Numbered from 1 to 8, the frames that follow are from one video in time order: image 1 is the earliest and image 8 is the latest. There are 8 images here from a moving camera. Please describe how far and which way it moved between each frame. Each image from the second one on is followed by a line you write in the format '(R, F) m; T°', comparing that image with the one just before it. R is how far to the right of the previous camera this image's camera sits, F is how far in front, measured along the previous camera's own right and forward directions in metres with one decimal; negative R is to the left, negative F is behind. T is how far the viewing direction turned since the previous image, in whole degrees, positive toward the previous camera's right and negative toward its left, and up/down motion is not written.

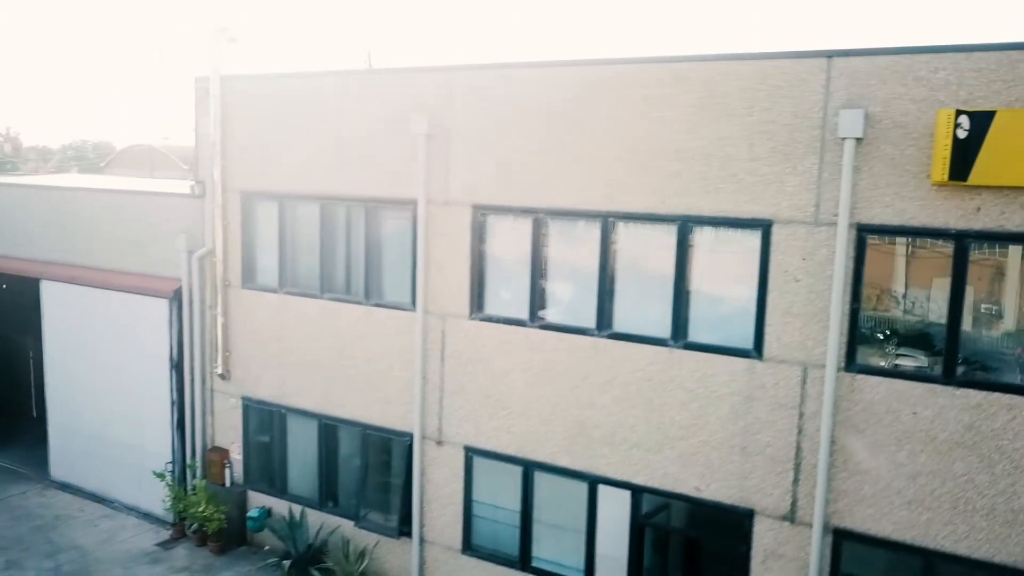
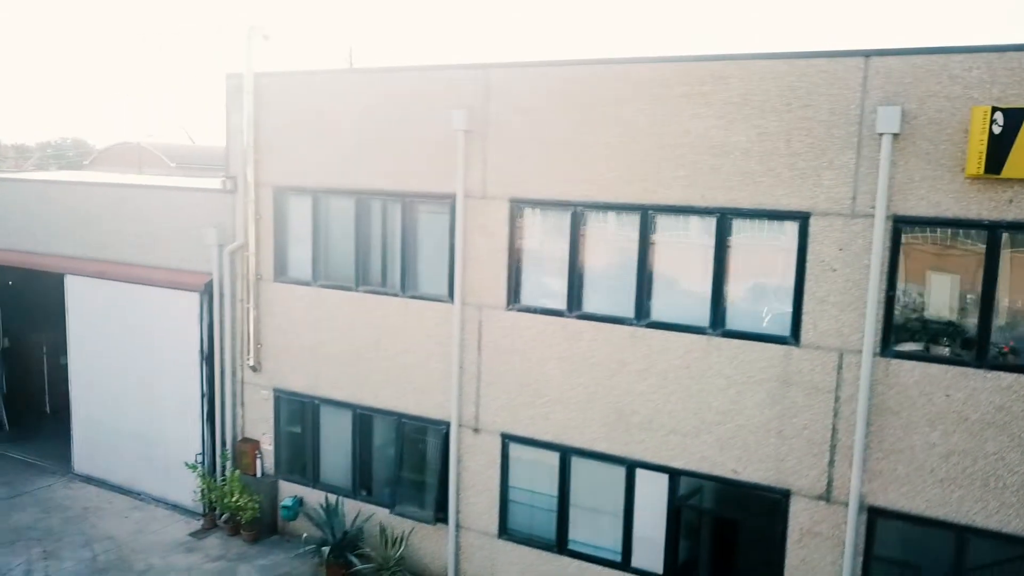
(-0.6, -0.3) m; +1°
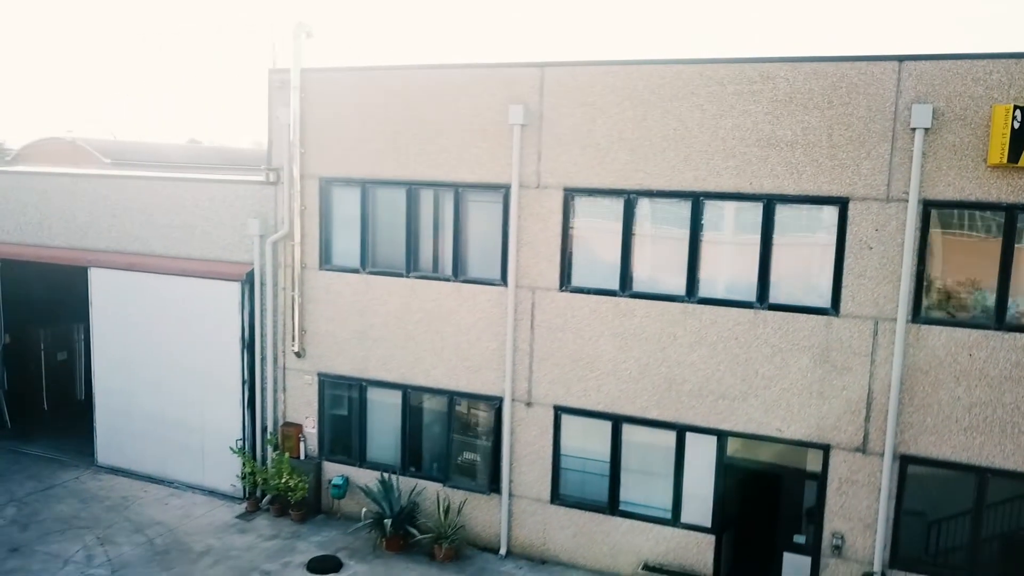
(-1.6, -0.6) m; +6°
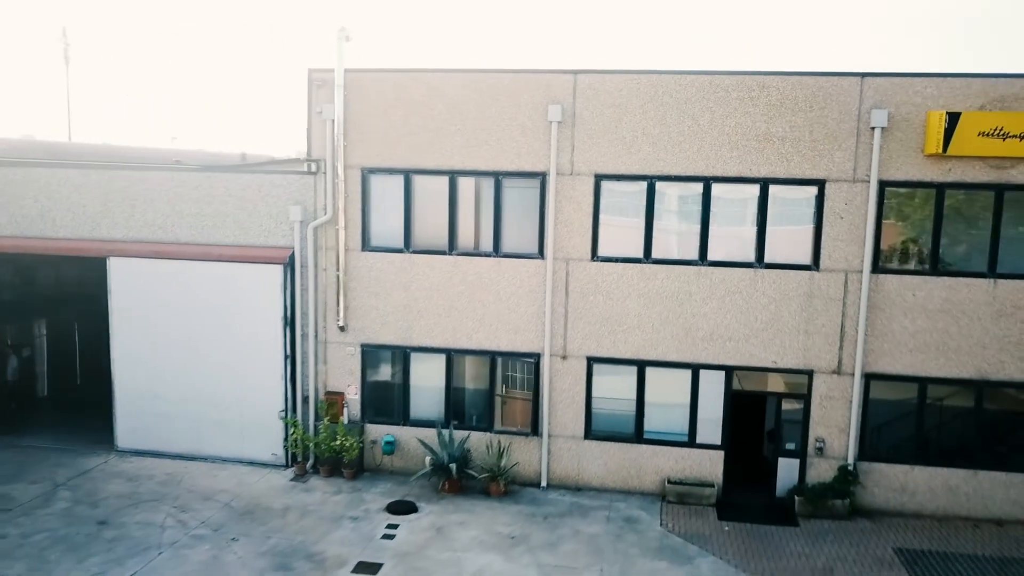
(-3.4, -1.4) m; +13°
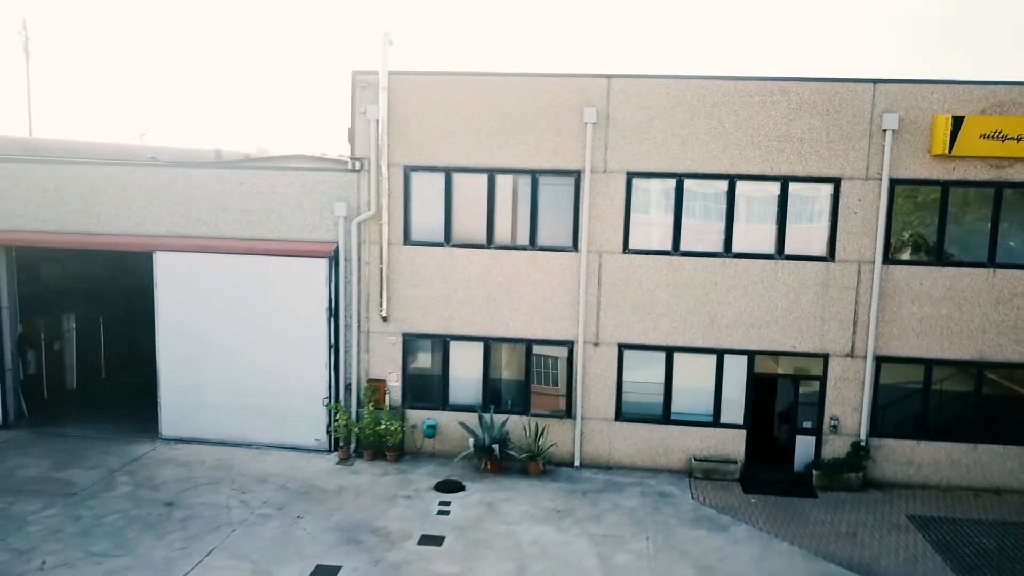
(-1.2, -0.7) m; +3°
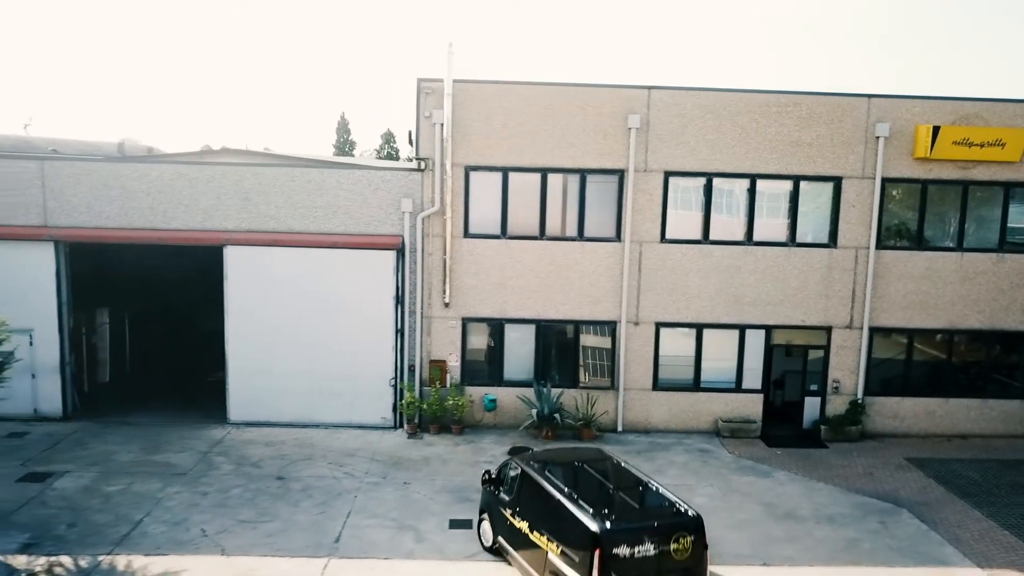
(-3.0, -1.3) m; +8°
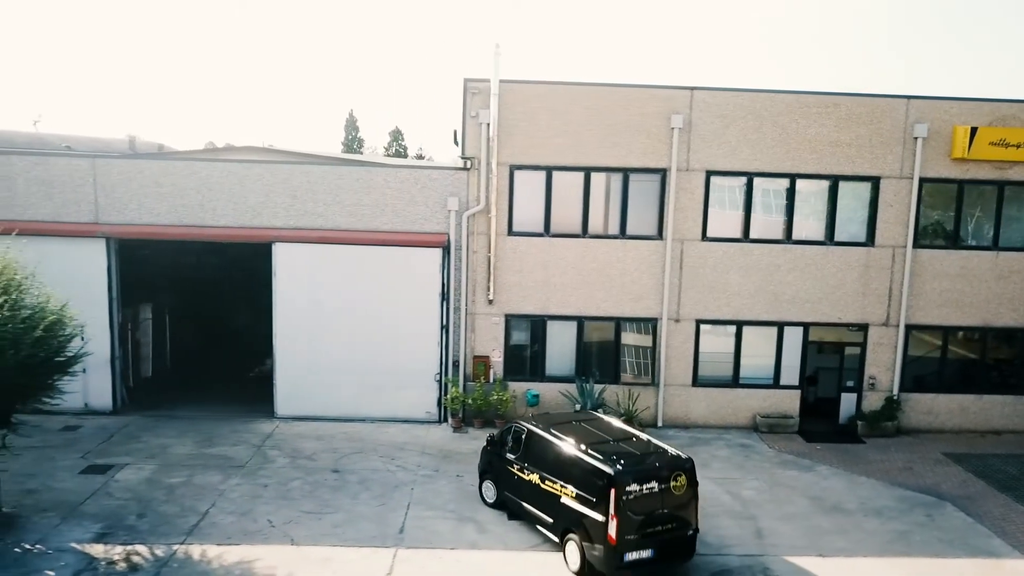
(-0.8, -0.2) m; 0°
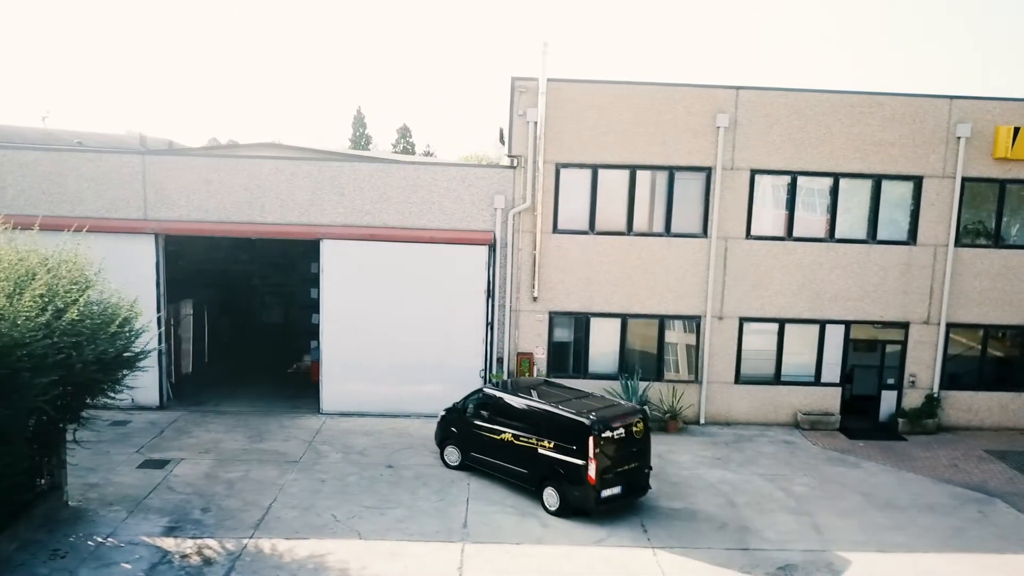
(-0.8, -0.1) m; 0°
